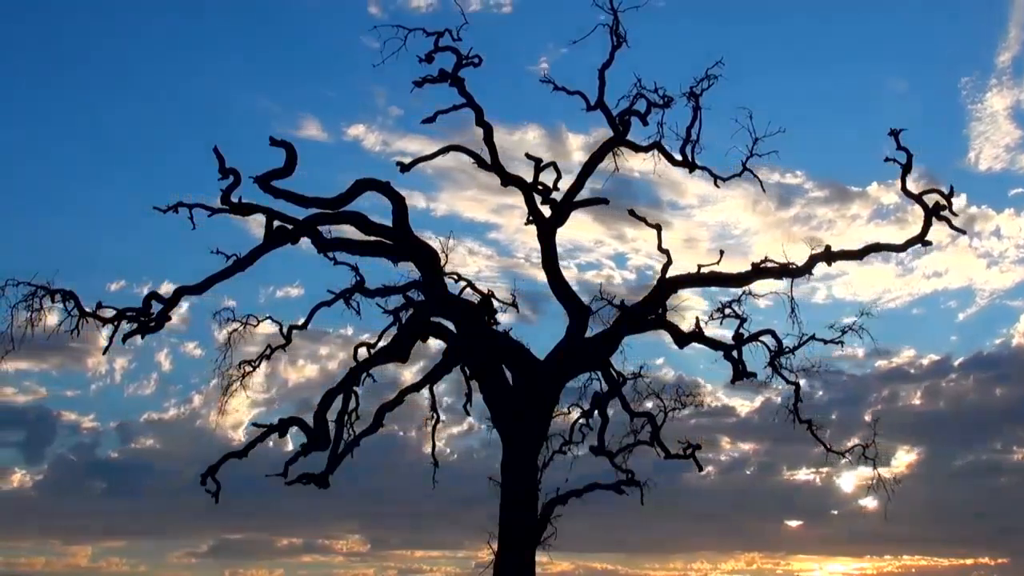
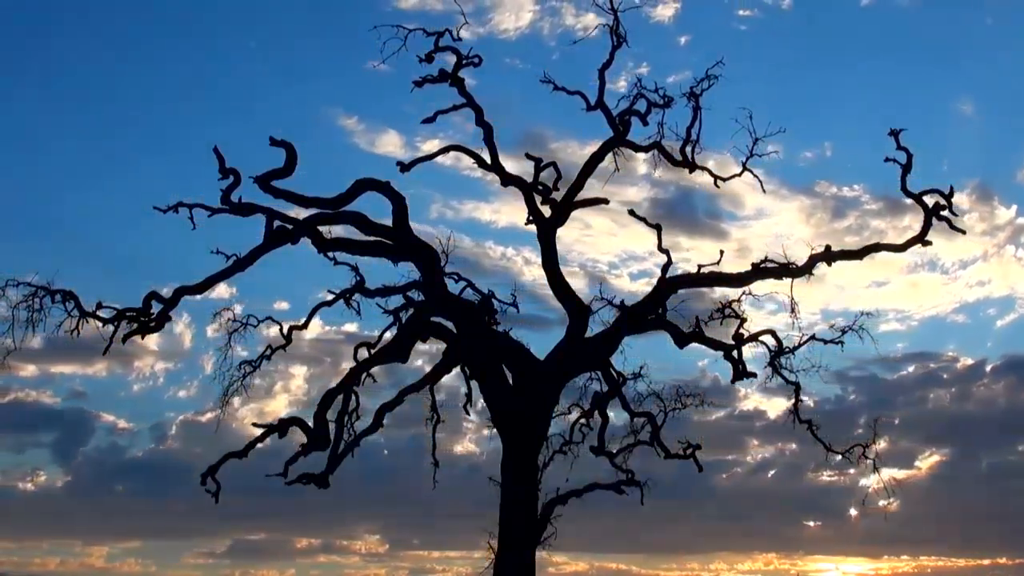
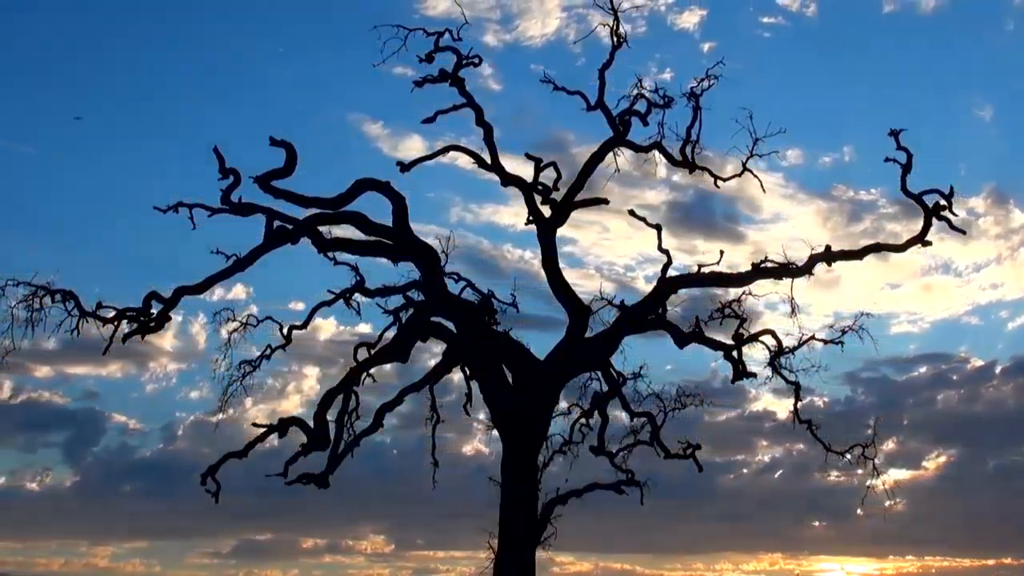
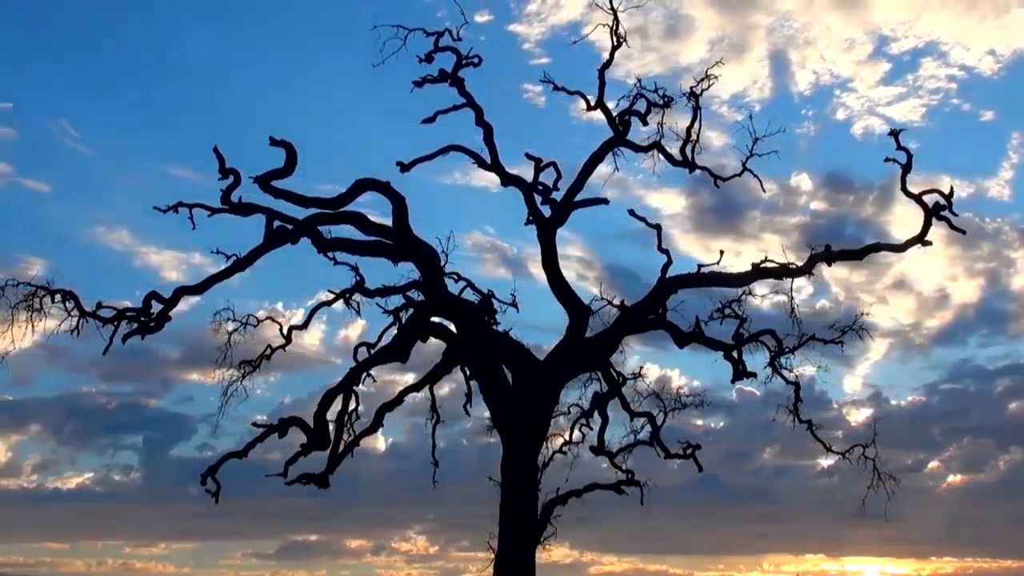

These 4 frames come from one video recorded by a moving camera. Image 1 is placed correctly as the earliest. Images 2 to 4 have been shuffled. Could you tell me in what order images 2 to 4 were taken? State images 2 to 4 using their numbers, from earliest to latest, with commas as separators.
2, 3, 4
